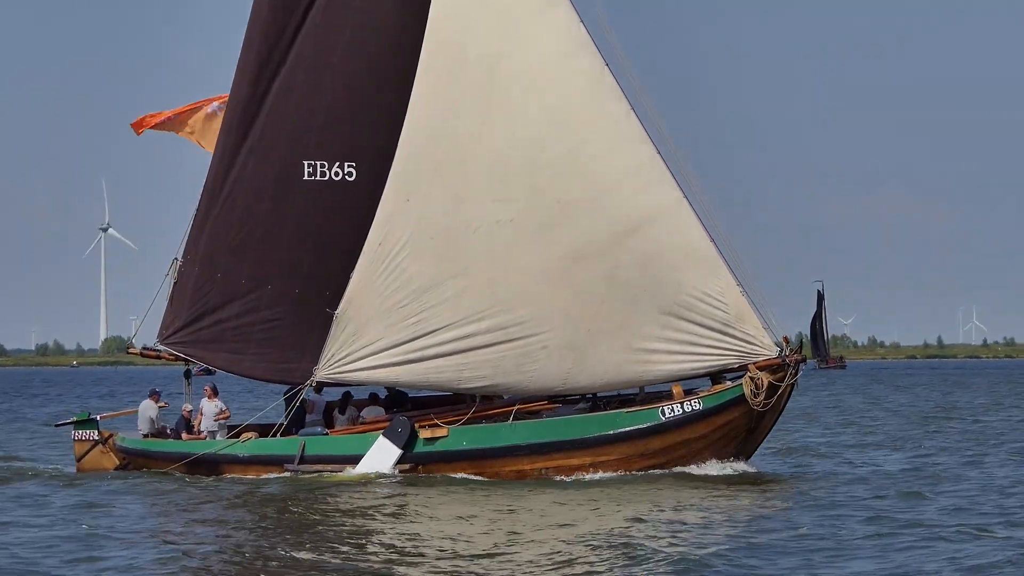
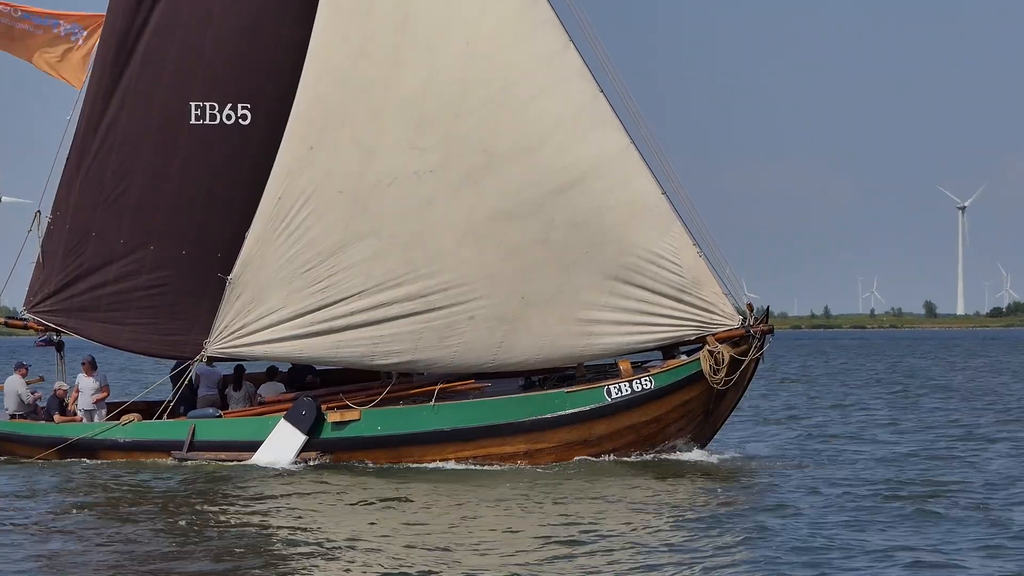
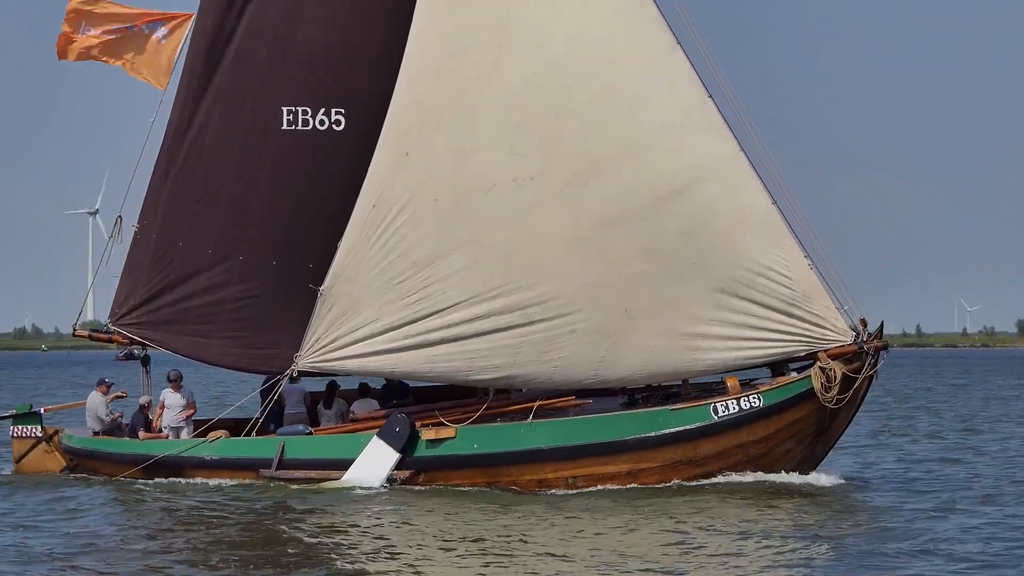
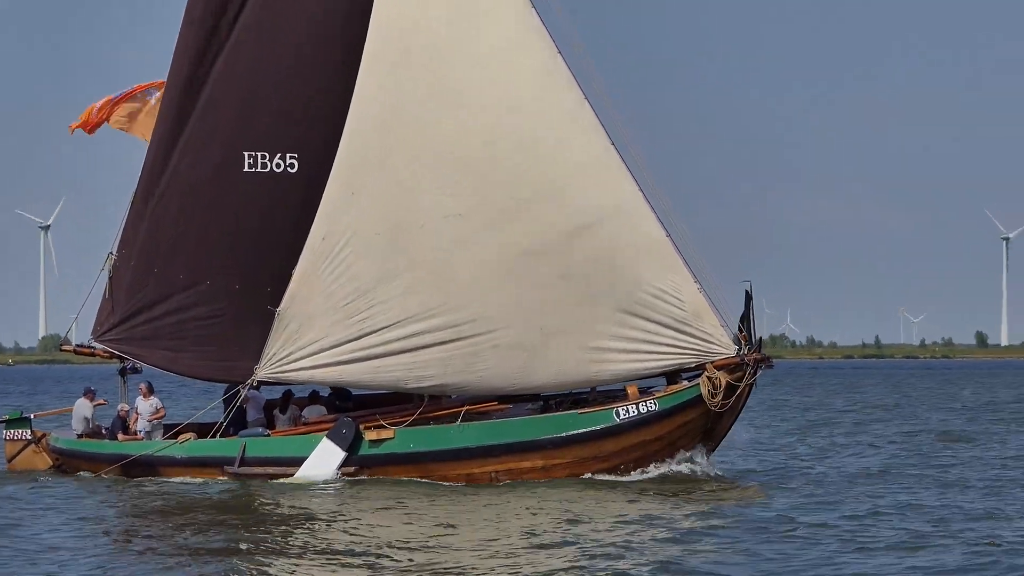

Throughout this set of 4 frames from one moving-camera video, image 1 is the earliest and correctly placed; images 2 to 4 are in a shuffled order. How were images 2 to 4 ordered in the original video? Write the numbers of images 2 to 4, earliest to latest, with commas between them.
4, 2, 3
